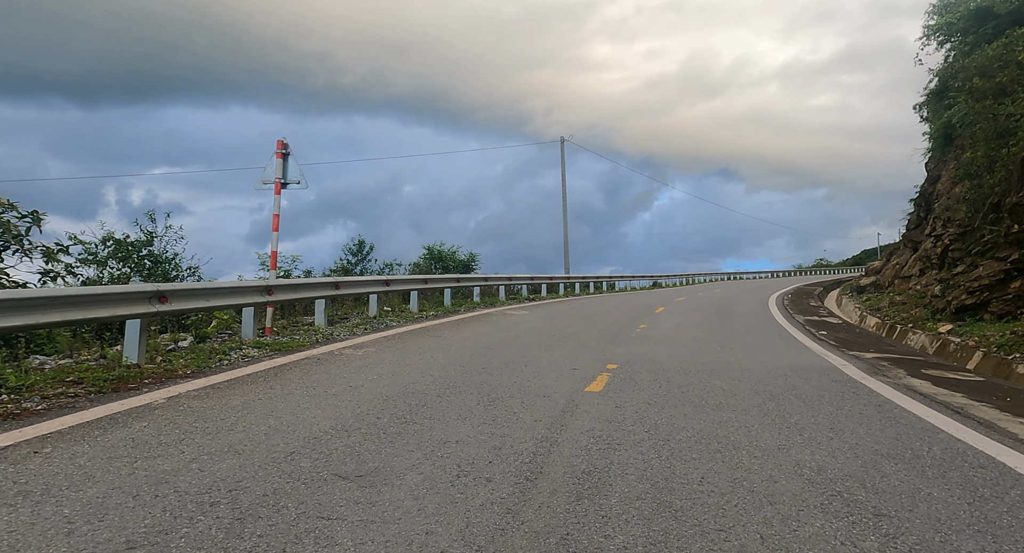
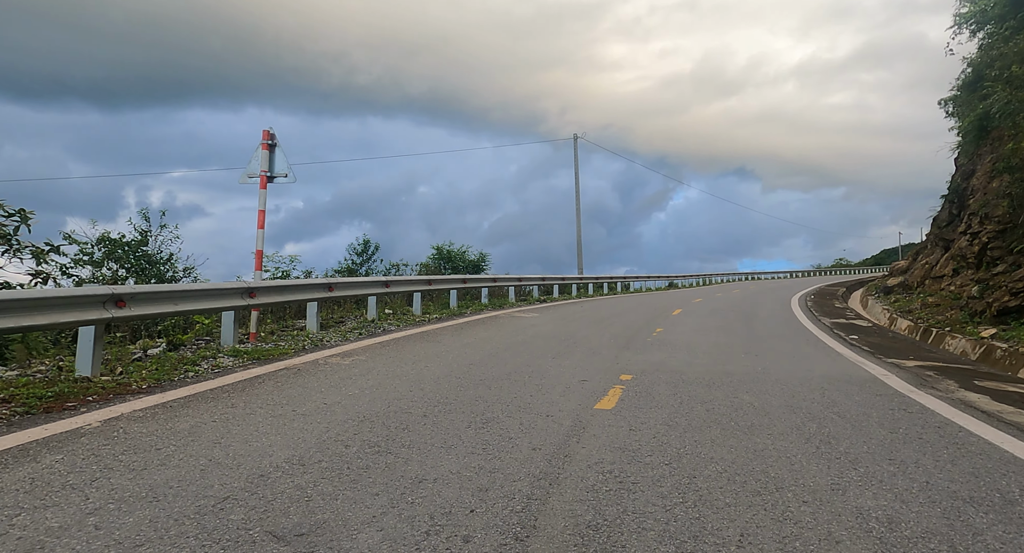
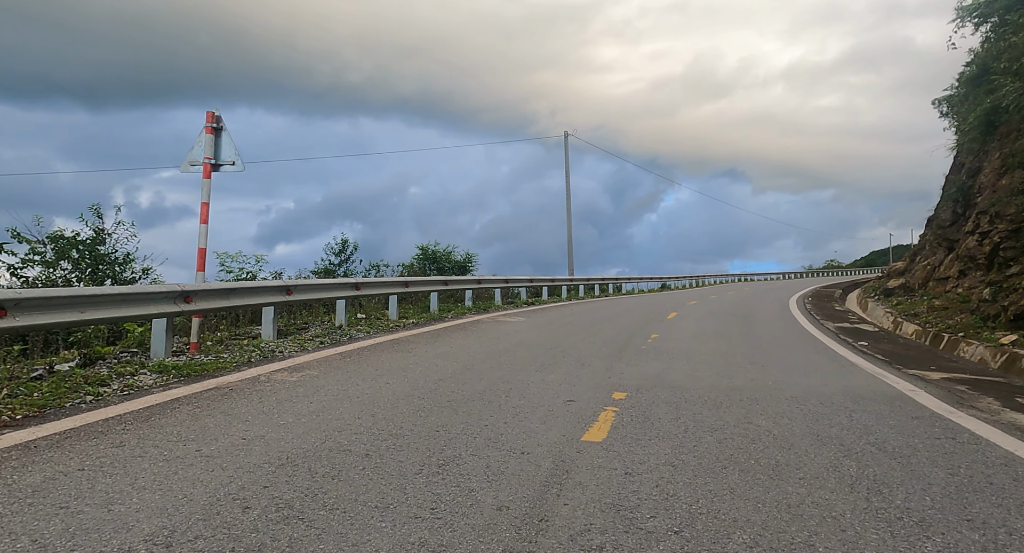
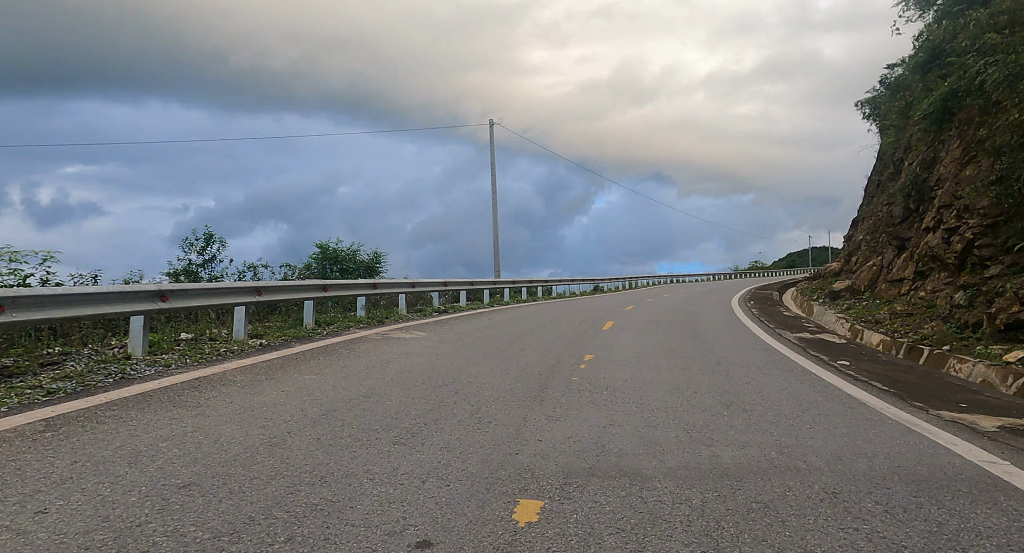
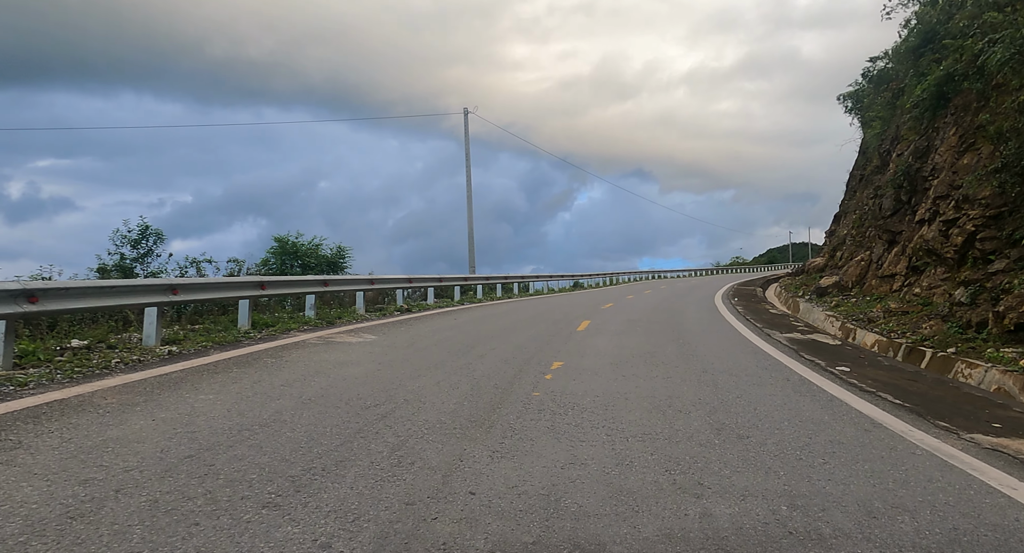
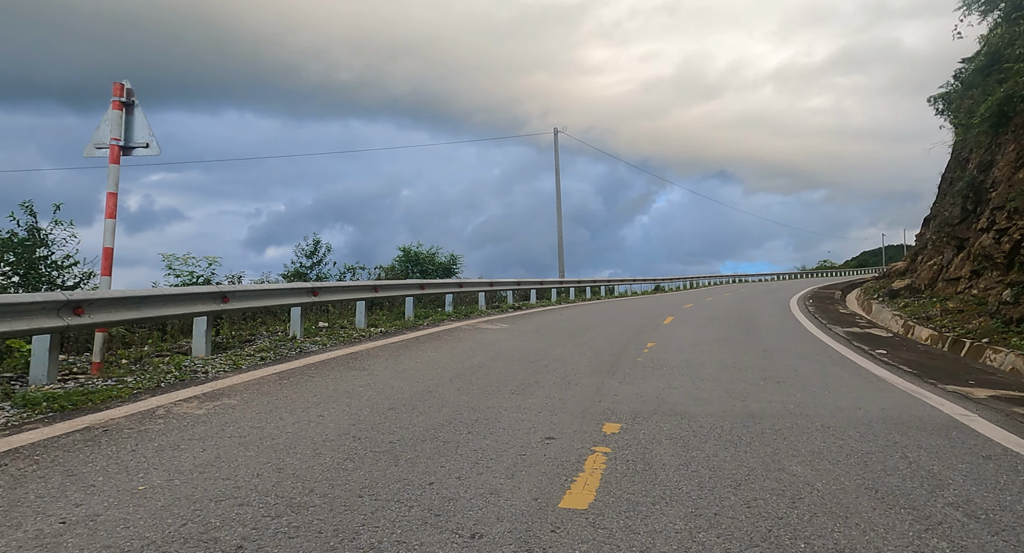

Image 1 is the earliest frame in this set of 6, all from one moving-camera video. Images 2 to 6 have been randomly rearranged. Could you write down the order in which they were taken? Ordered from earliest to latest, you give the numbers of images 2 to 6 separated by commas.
2, 3, 6, 4, 5
